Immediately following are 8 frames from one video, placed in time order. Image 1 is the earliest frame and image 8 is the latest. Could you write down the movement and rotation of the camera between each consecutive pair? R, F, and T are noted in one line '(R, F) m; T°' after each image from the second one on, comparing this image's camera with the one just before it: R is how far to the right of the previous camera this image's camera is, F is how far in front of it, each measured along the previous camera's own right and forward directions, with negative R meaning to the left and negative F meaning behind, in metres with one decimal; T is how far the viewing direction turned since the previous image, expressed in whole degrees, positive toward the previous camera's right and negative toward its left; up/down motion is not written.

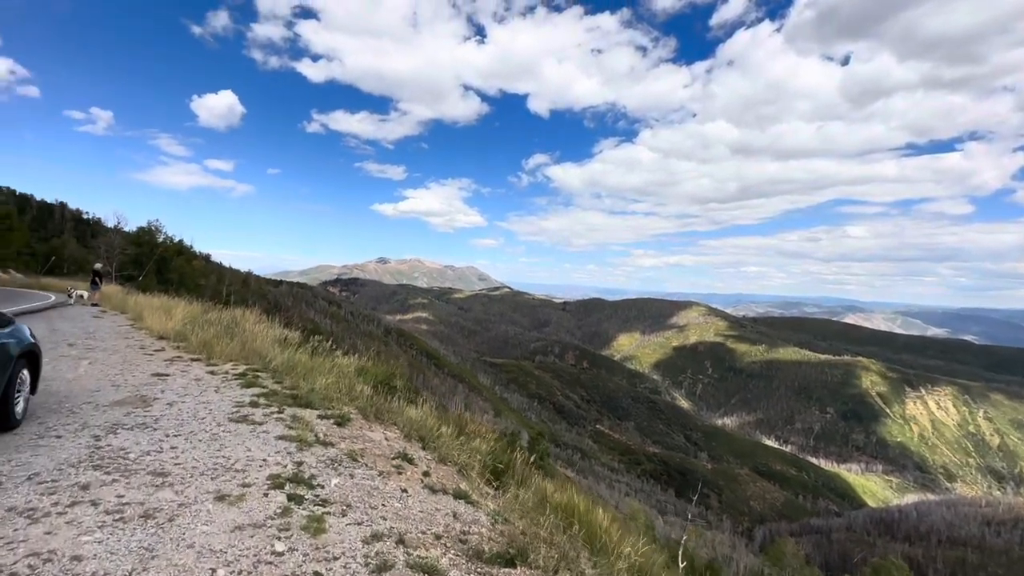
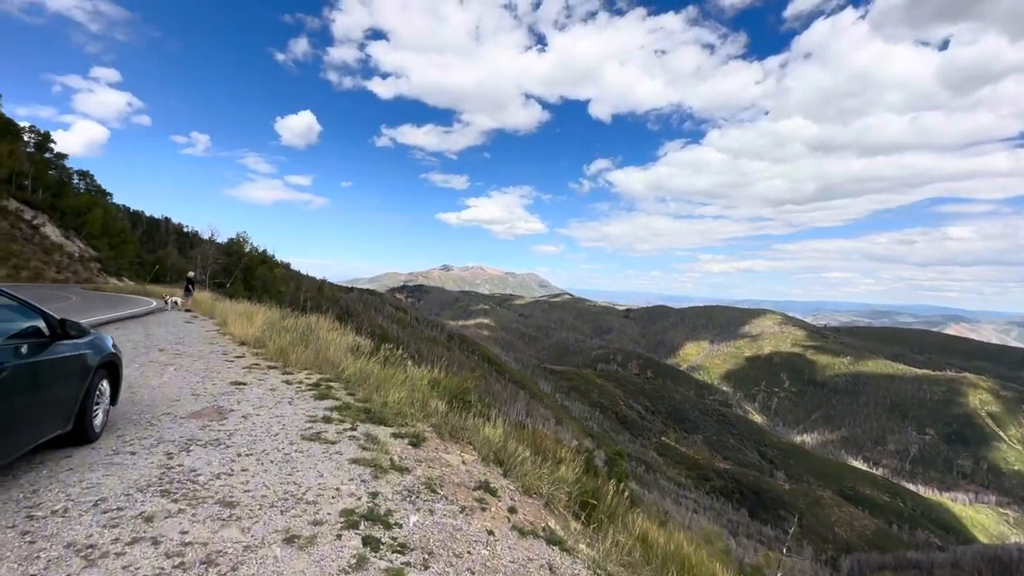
(-0.3, +0.6) m; -7°
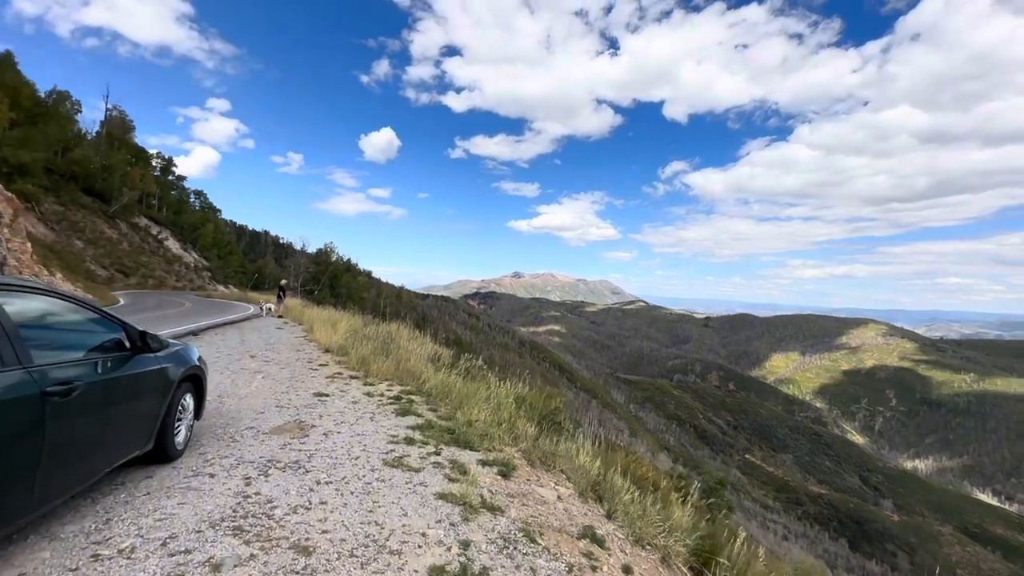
(-0.3, +0.7) m; -9°
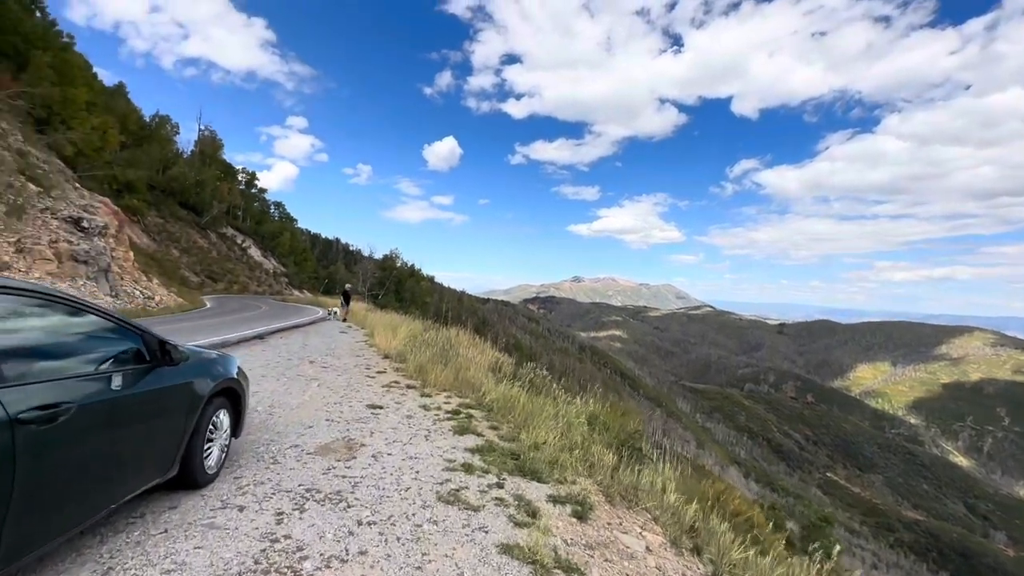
(-0.1, +0.8) m; -7°
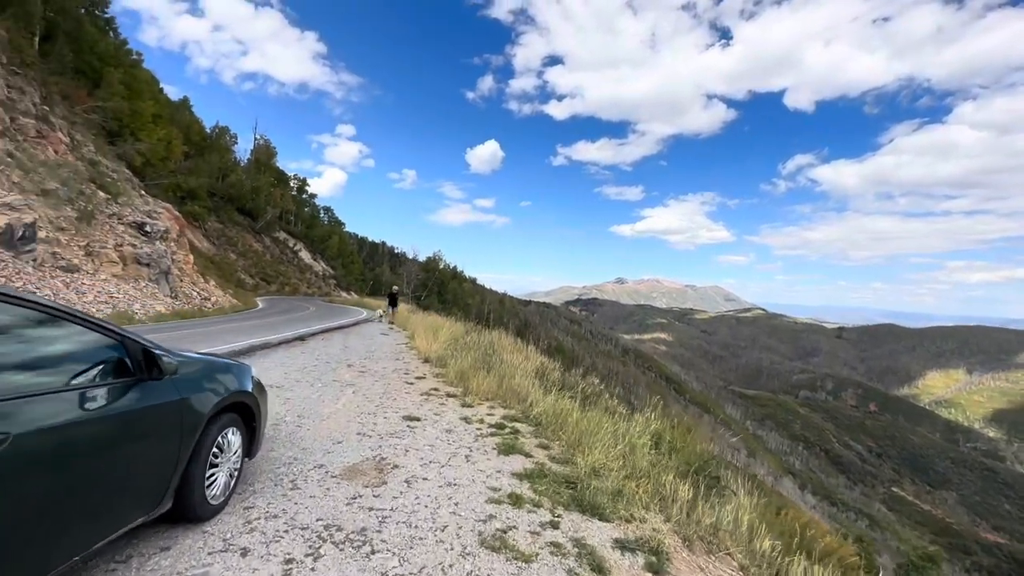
(-0.1, +0.7) m; -5°
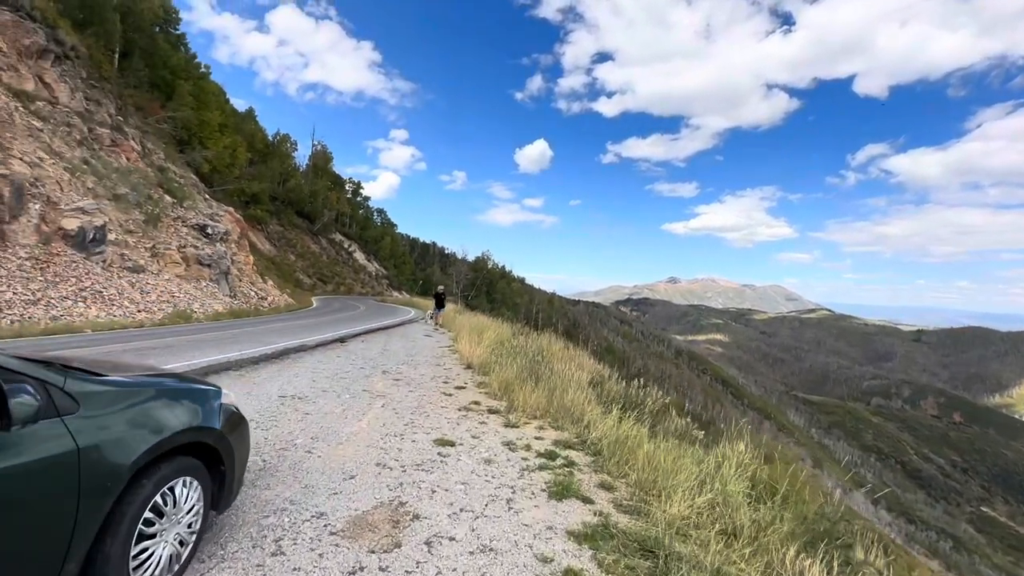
(0.0, +1.0) m; -6°
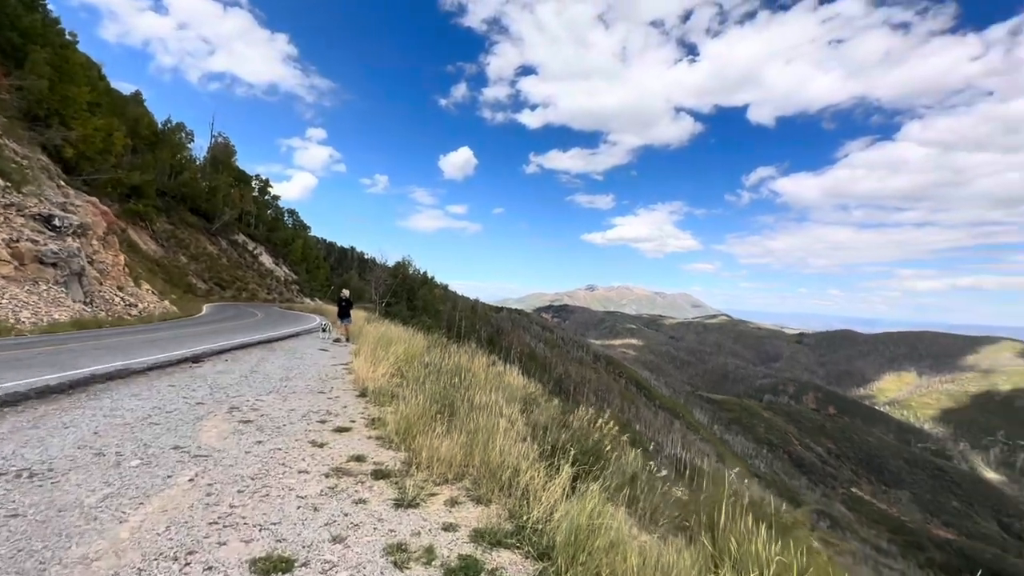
(+0.2, +1.9) m; +9°
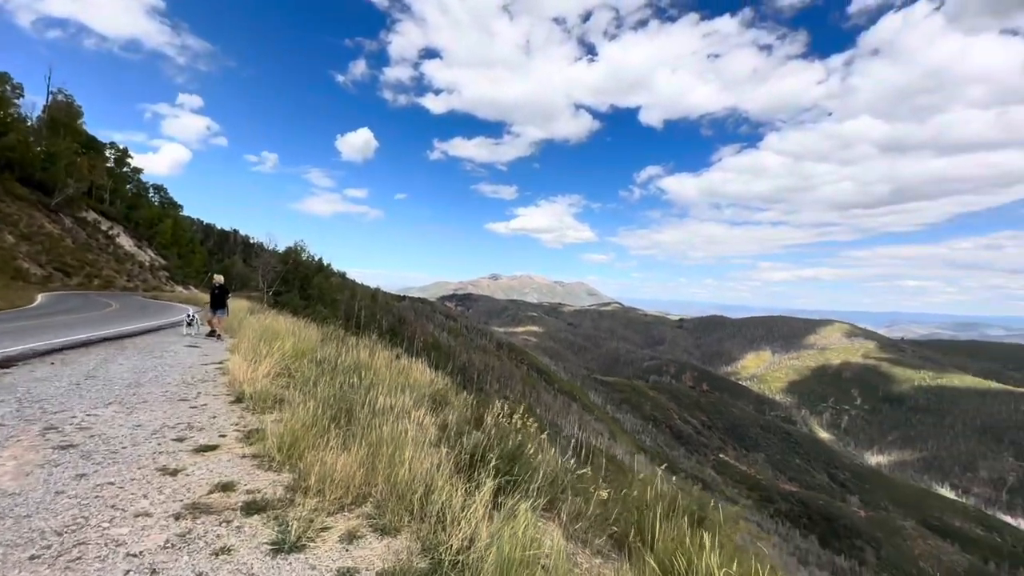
(-0.1, +0.6) m; +12°
